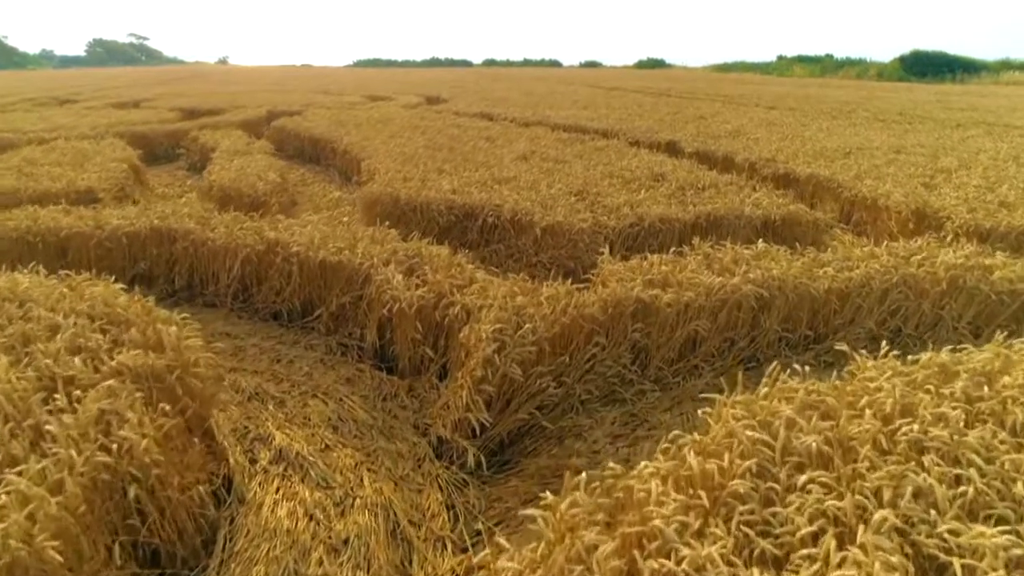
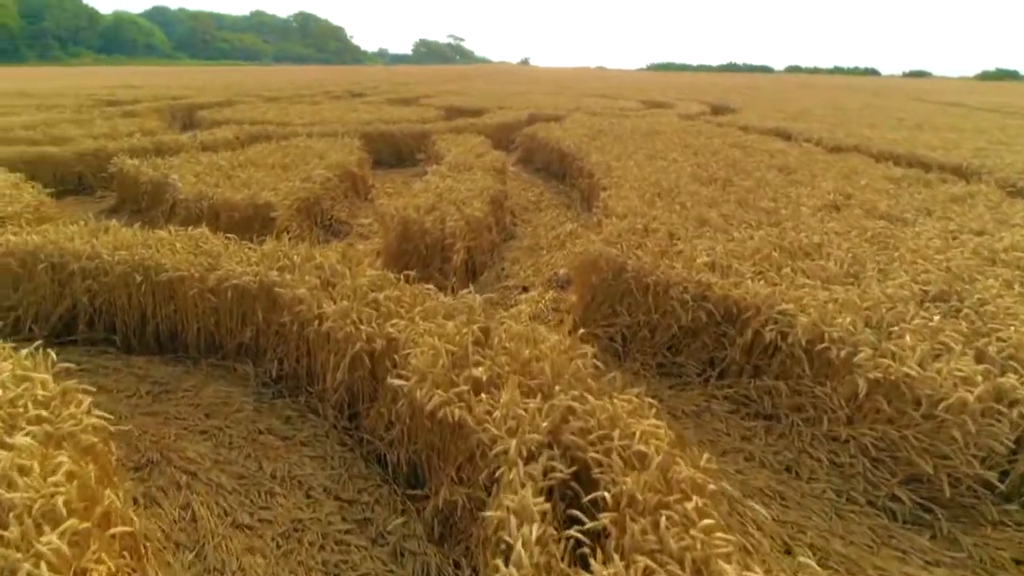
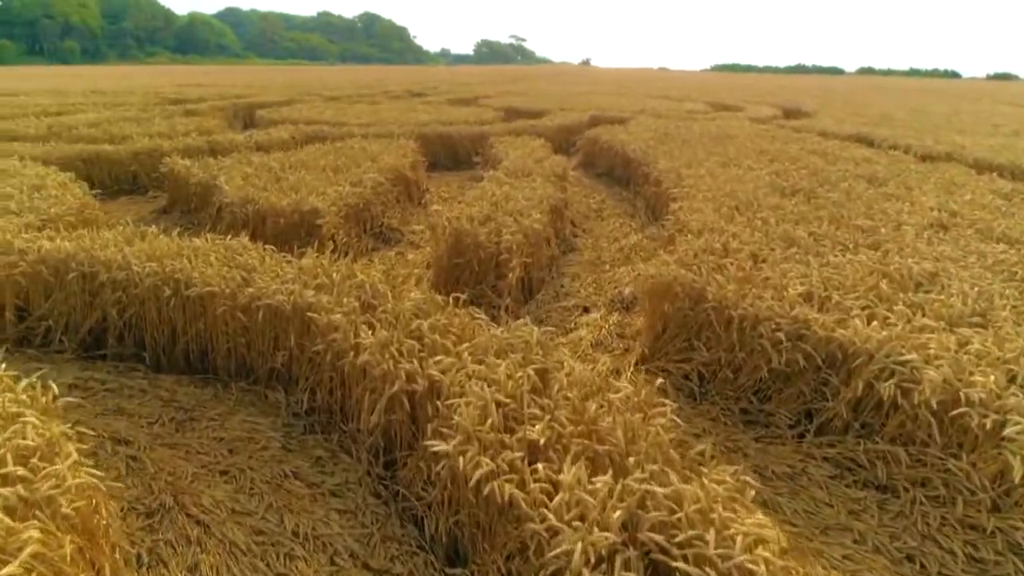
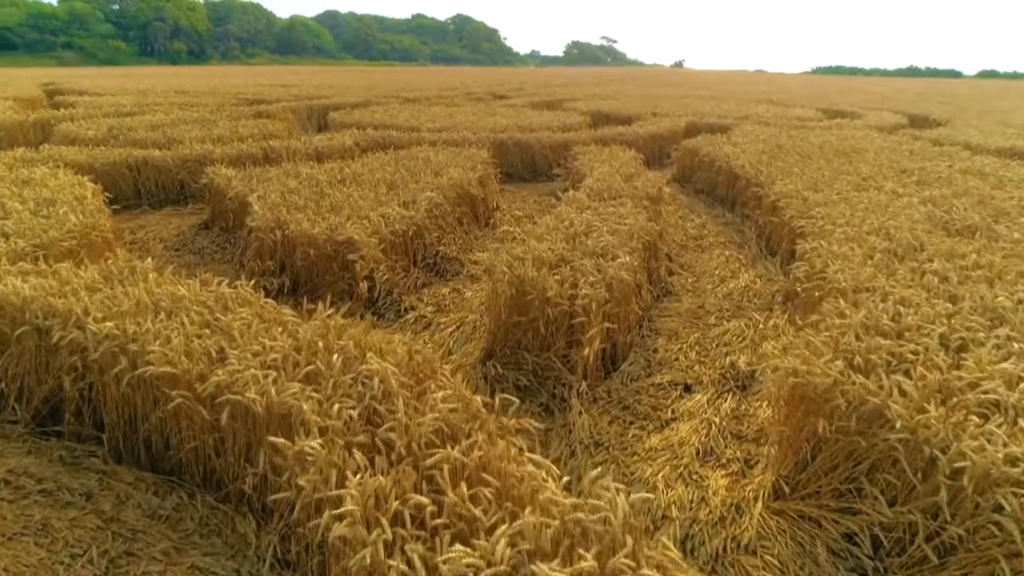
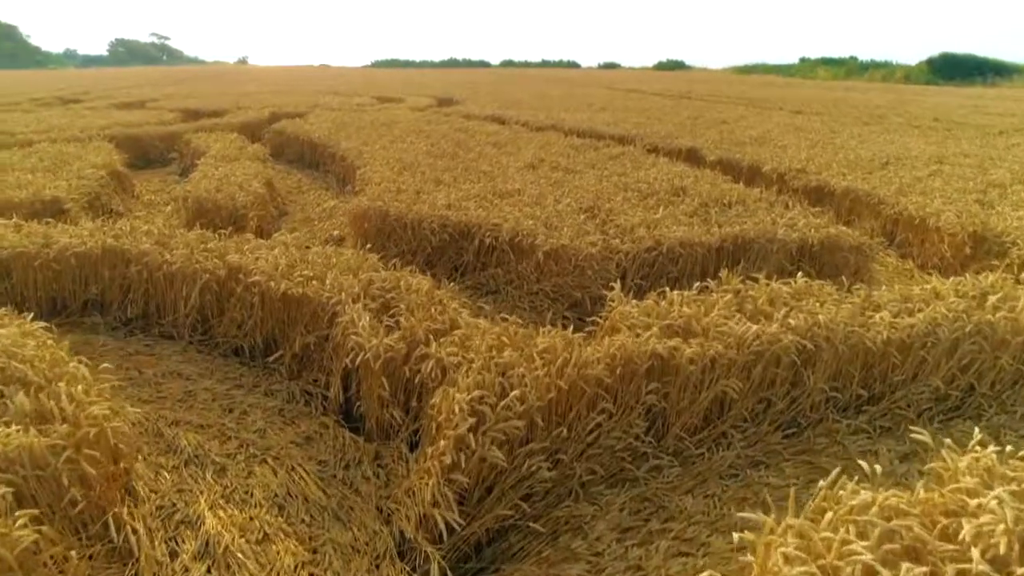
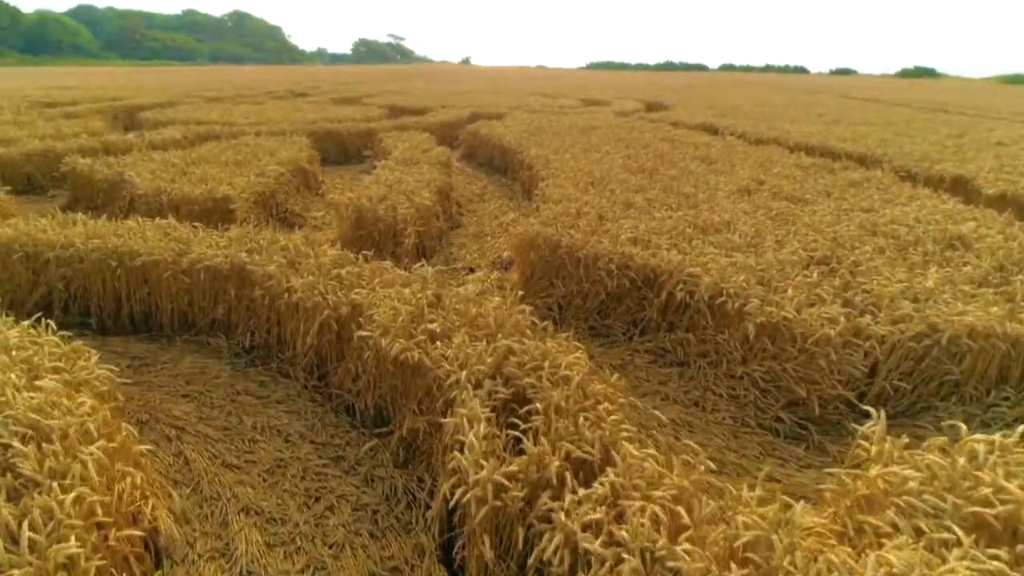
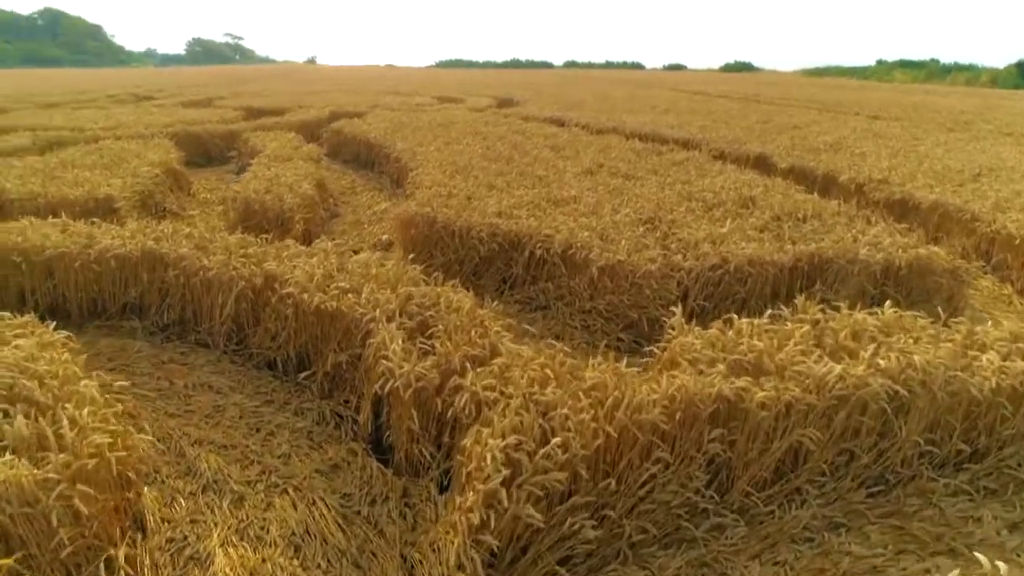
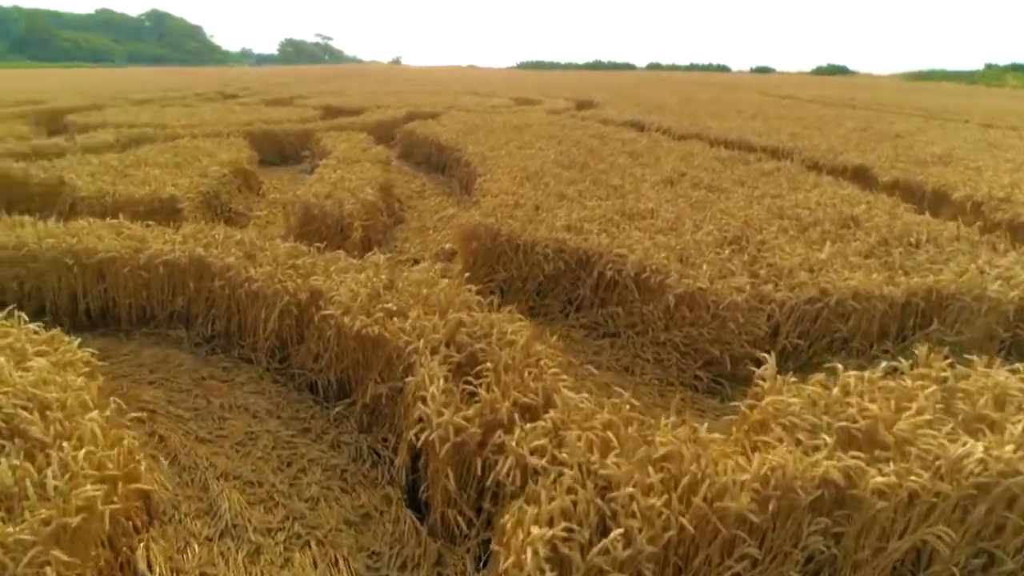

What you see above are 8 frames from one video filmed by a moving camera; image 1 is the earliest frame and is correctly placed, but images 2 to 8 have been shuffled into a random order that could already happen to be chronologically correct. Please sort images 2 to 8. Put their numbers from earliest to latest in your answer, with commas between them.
5, 7, 8, 6, 2, 3, 4
